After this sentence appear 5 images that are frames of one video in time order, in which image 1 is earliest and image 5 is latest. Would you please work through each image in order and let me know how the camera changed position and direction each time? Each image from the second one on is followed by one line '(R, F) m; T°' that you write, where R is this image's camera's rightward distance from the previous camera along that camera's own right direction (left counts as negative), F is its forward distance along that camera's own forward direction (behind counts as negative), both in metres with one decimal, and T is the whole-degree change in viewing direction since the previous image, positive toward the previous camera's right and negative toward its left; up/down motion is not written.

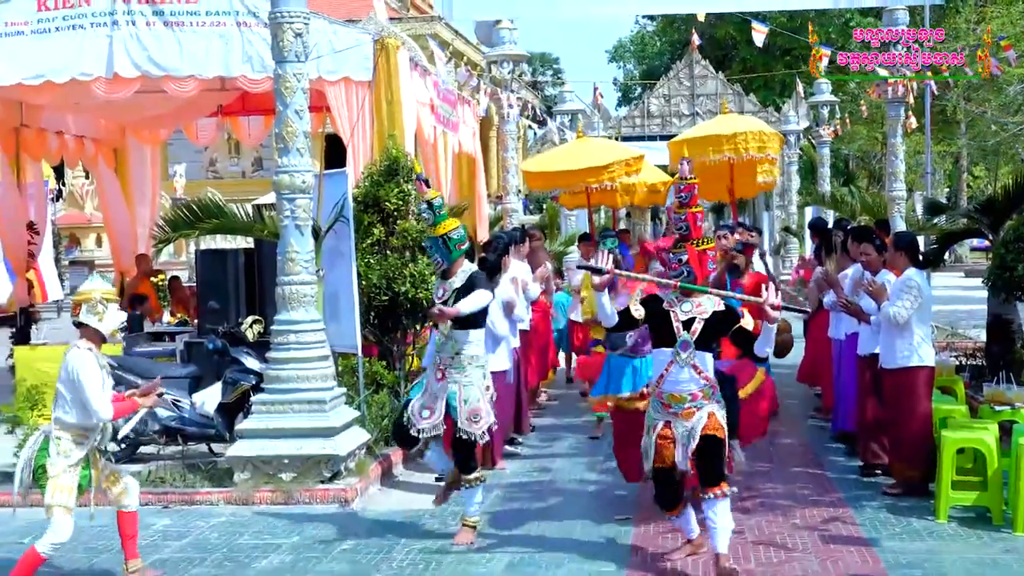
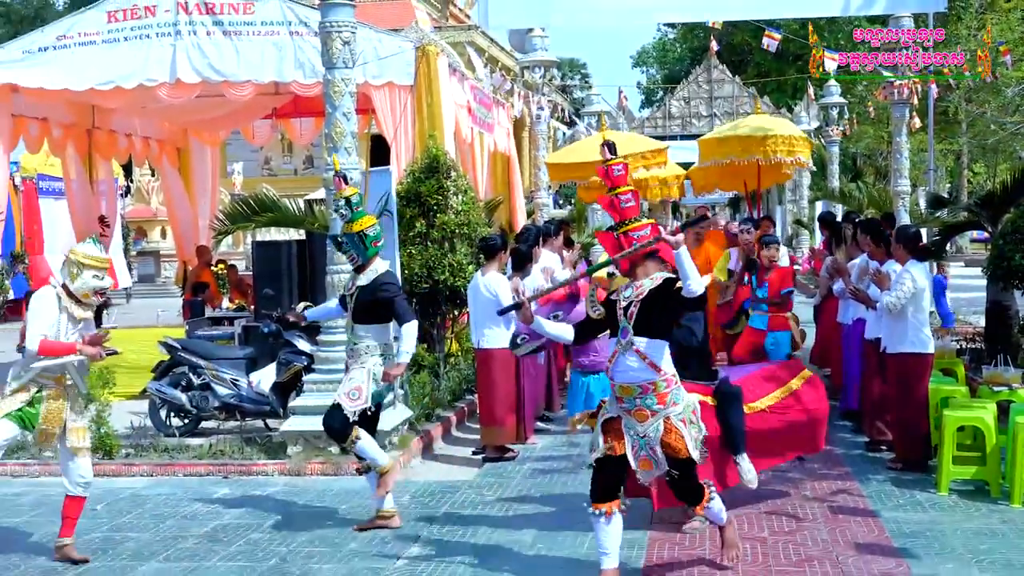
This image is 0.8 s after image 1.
(0.0, -0.5) m; -1°
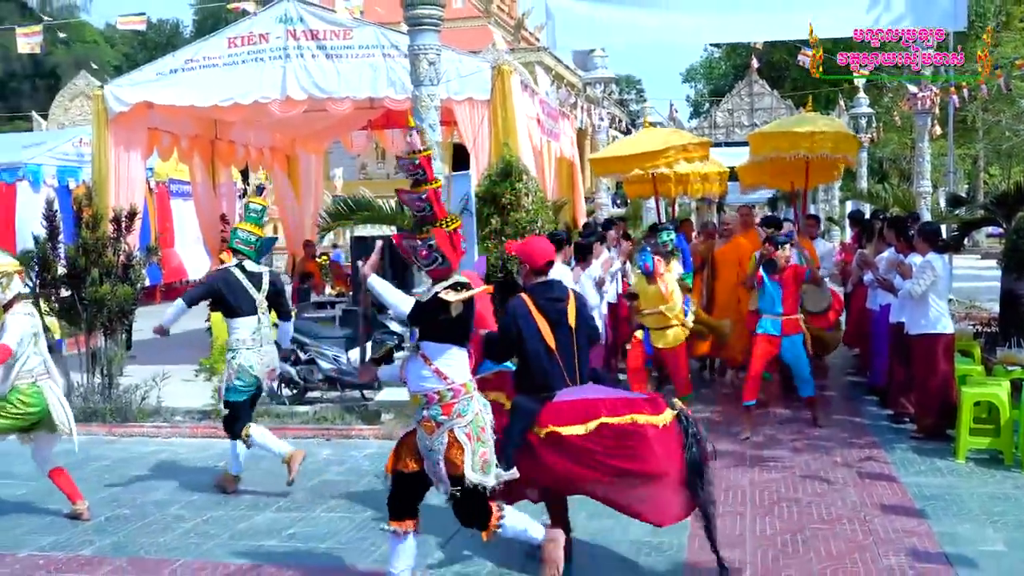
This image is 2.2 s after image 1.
(0.0, -0.9) m; -3°
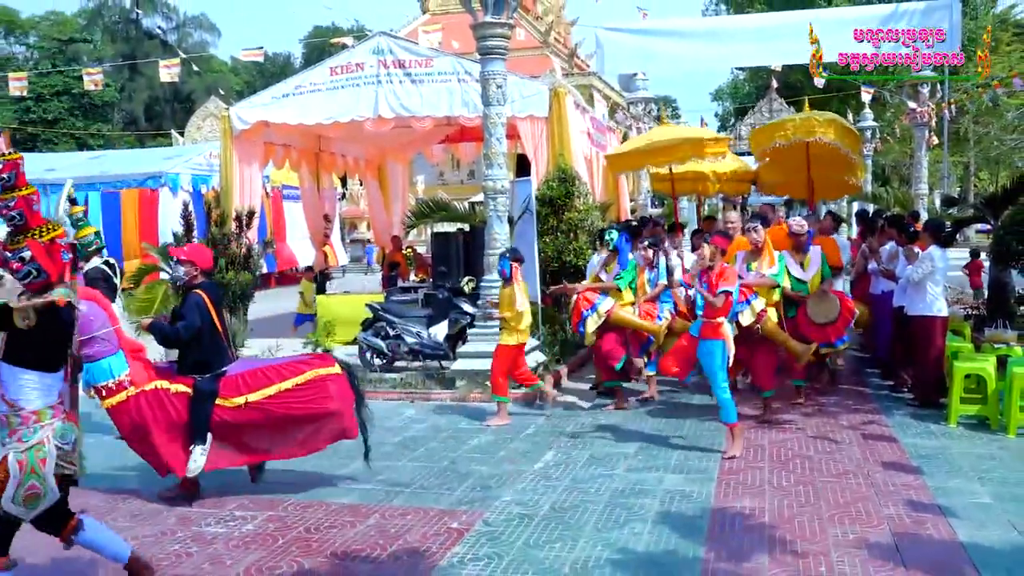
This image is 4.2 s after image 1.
(+0.2, -1.4) m; -4°
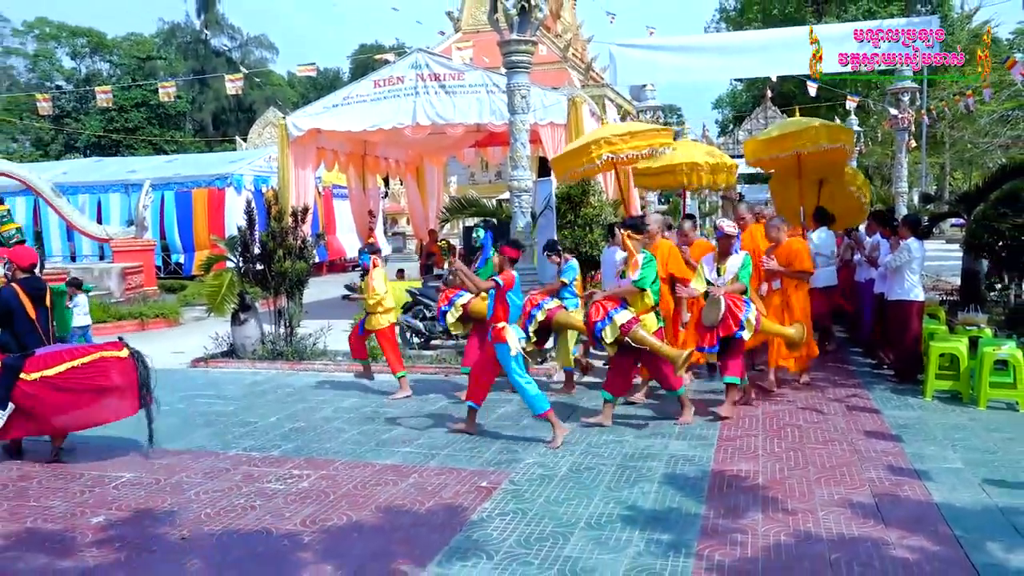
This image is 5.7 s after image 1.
(+0.3, -1.2) m; -3°
